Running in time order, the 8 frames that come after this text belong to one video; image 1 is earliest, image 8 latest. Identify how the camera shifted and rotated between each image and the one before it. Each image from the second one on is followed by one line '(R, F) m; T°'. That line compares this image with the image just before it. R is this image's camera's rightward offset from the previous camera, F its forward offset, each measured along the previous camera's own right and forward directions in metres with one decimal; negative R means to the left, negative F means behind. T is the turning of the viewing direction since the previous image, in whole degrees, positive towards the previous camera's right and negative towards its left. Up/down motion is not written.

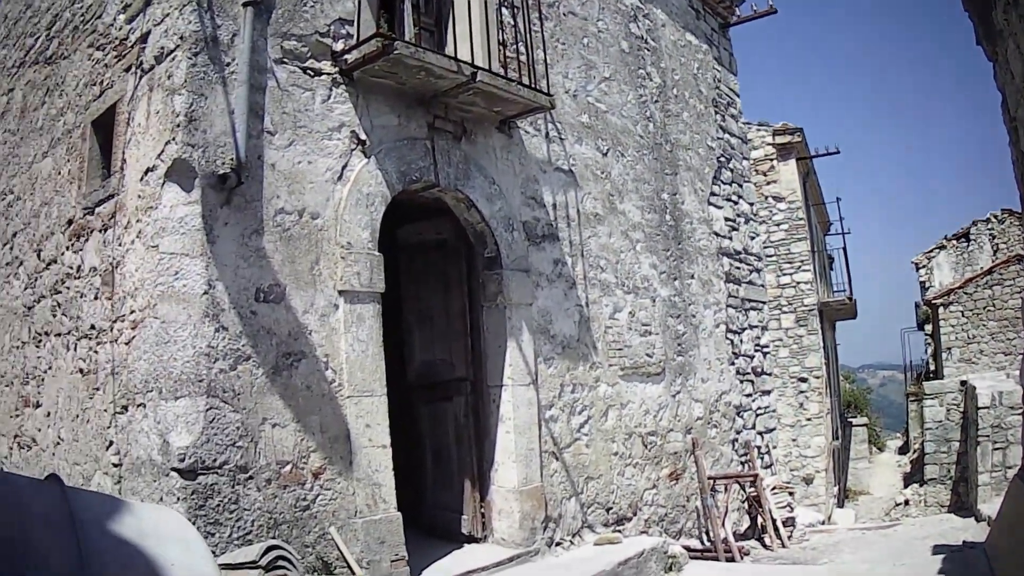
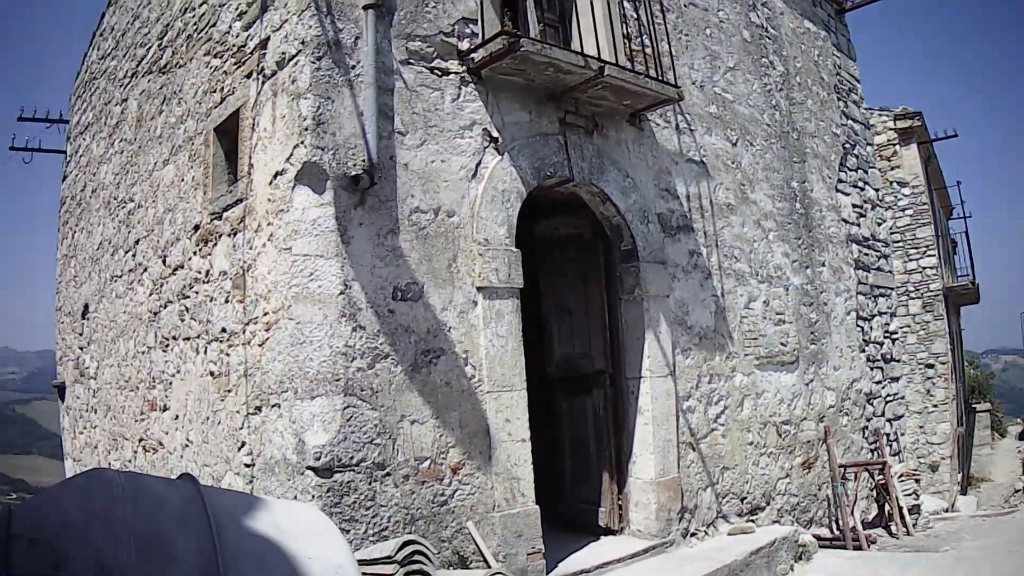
(-0.3, 0.0) m; -5°
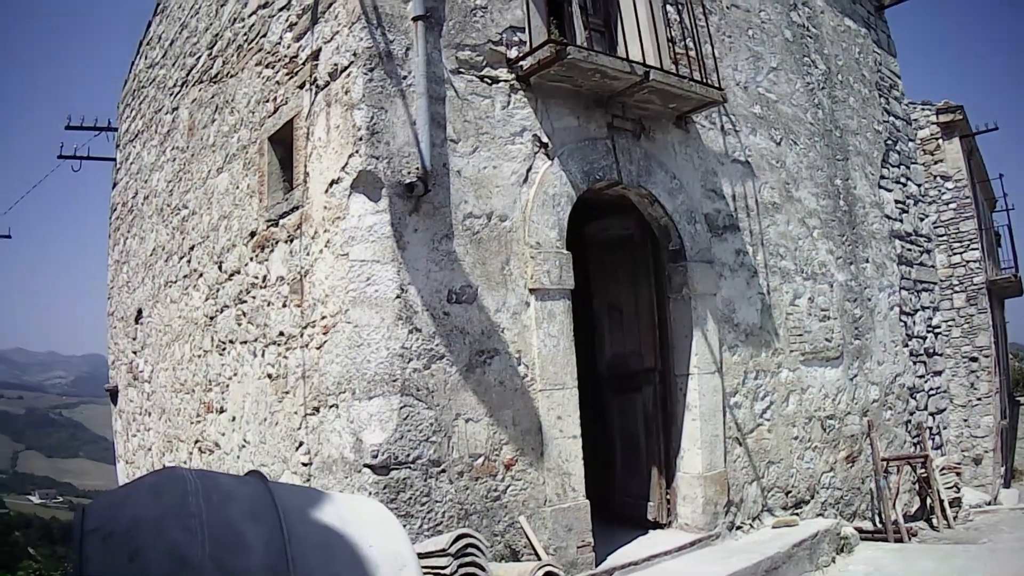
(-0.1, -0.1) m; -2°
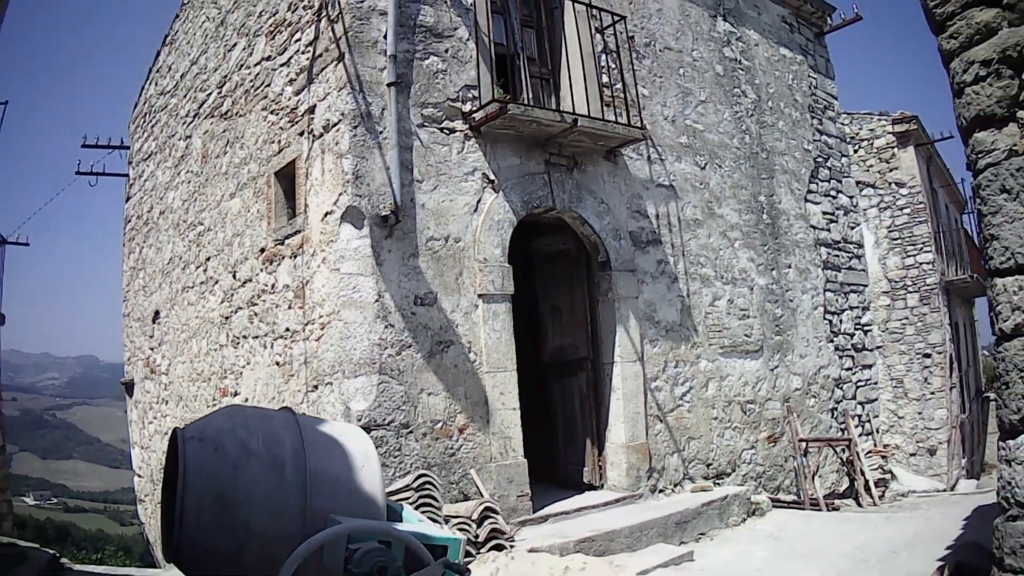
(+0.3, -1.1) m; 0°
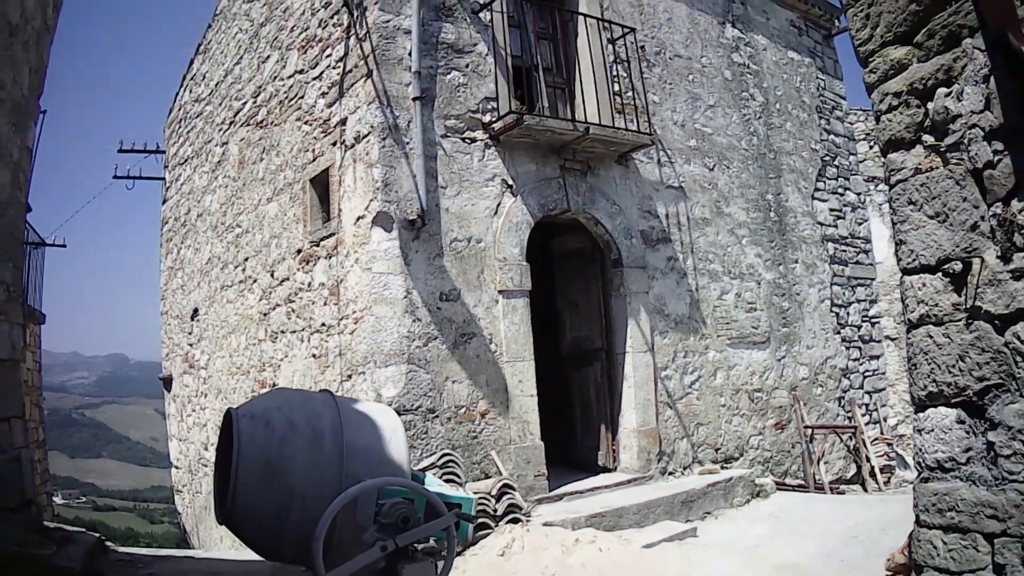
(0.0, -0.4) m; -2°
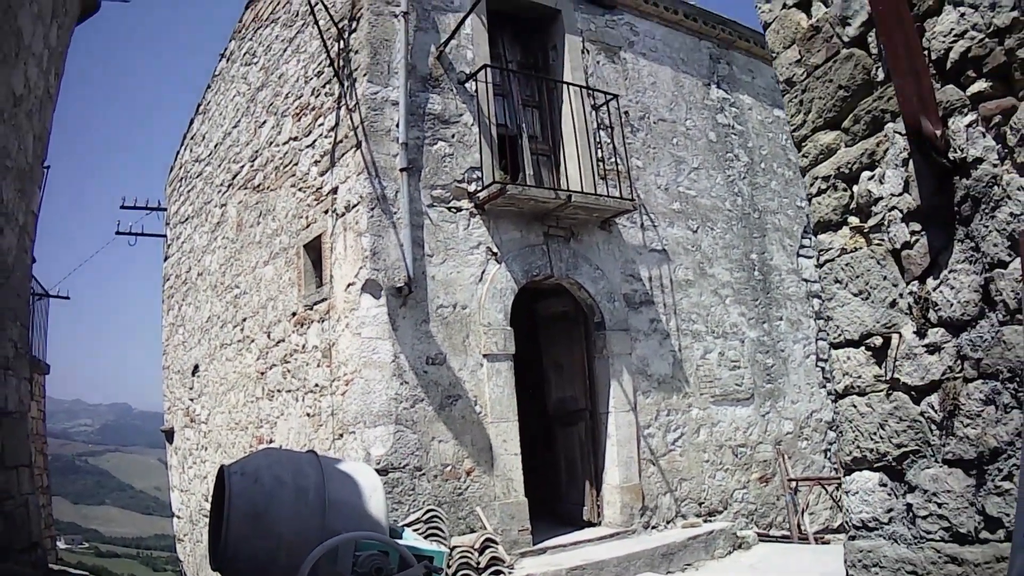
(+0.1, -0.3) m; 0°
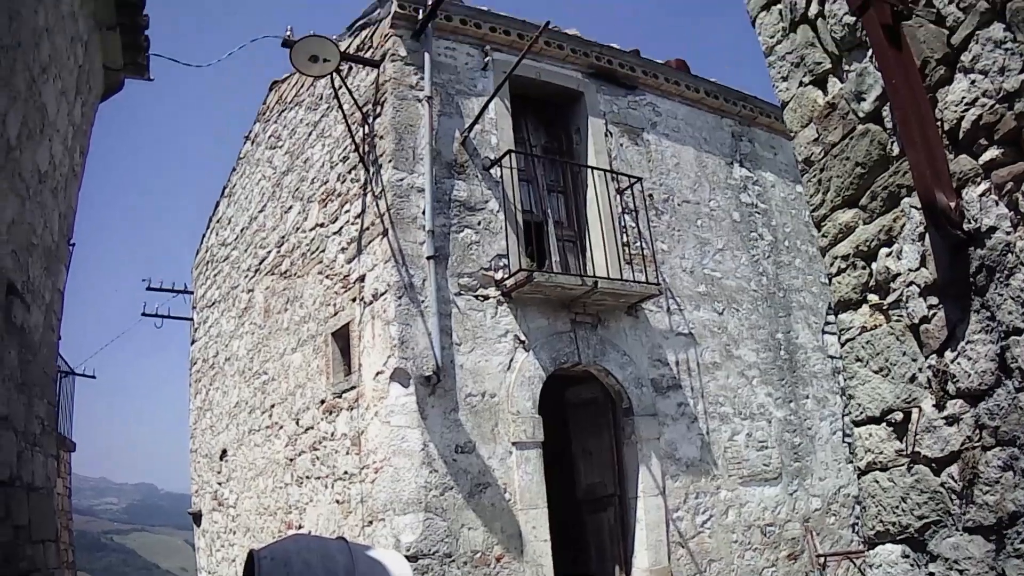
(0.0, -0.2) m; -2°
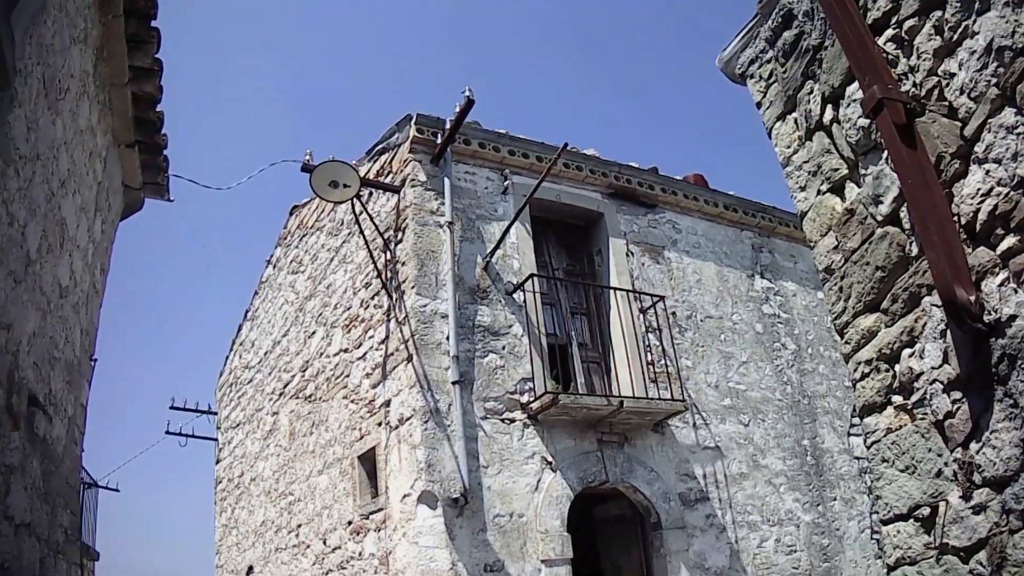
(0.0, -0.3) m; -1°
